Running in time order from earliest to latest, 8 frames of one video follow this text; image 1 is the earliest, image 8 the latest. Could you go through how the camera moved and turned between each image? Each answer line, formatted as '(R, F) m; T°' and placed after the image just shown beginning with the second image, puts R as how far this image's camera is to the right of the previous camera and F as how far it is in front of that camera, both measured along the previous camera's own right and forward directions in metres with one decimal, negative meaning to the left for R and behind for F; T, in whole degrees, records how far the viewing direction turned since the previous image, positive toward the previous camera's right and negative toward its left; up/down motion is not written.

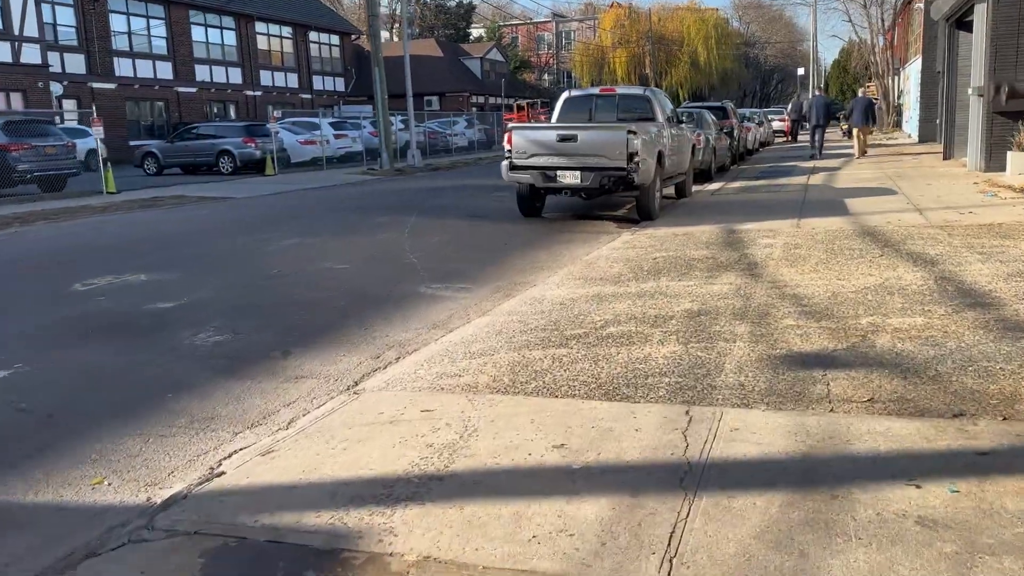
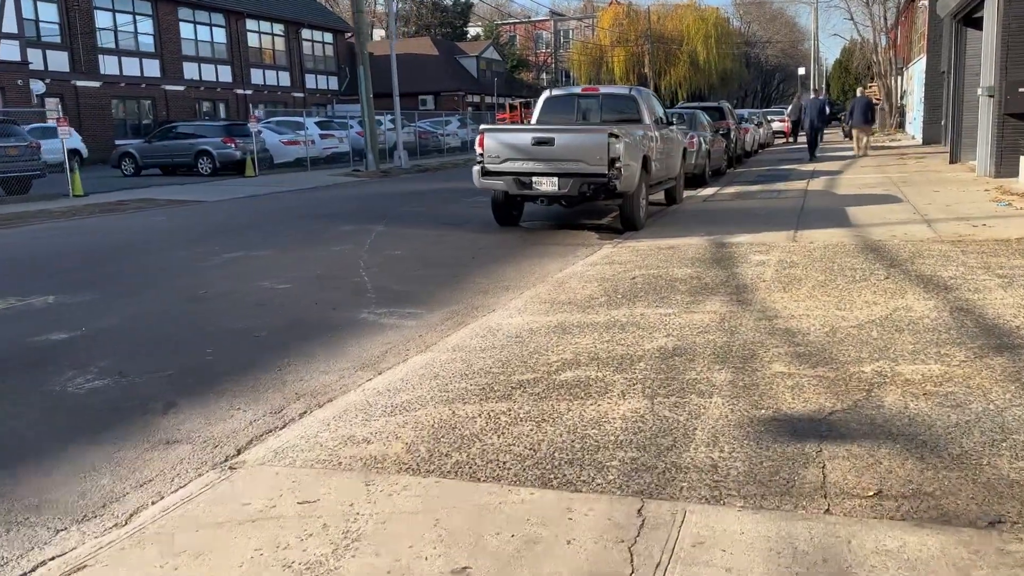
(+0.4, +1.0) m; 0°
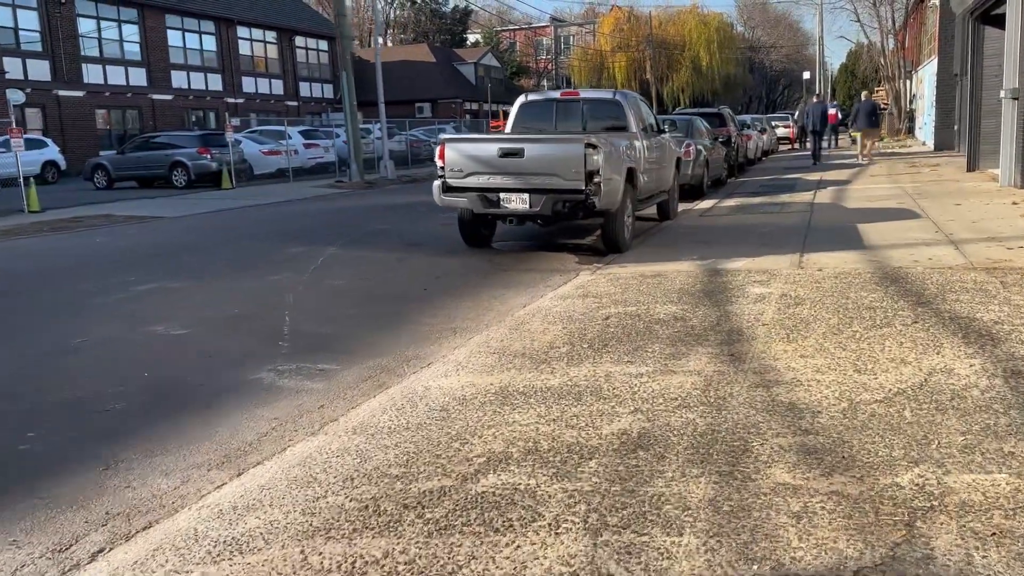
(+0.5, +1.4) m; 0°
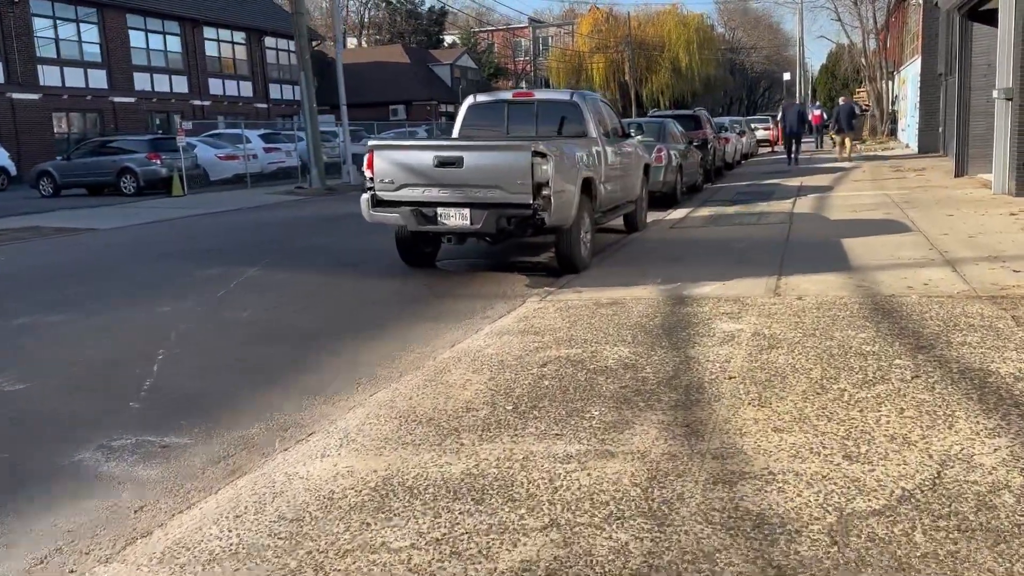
(+0.5, +1.2) m; +1°
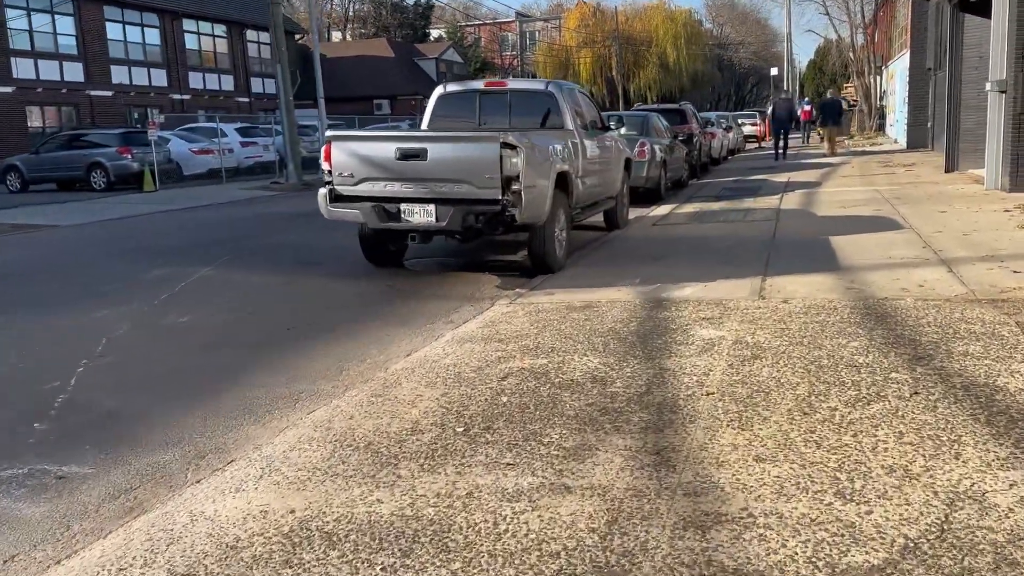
(+0.2, +0.6) m; +1°
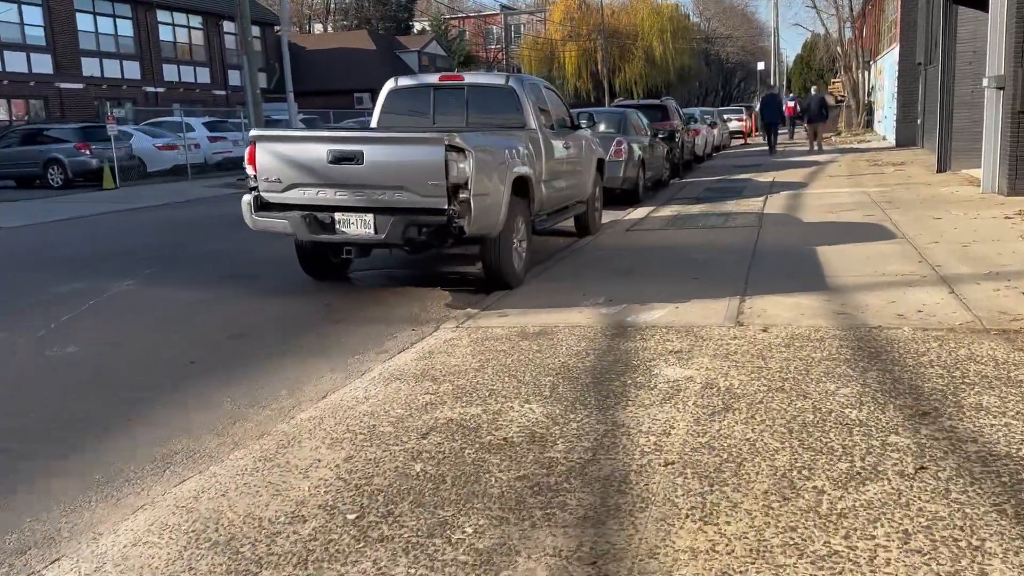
(+0.3, +0.9) m; +1°
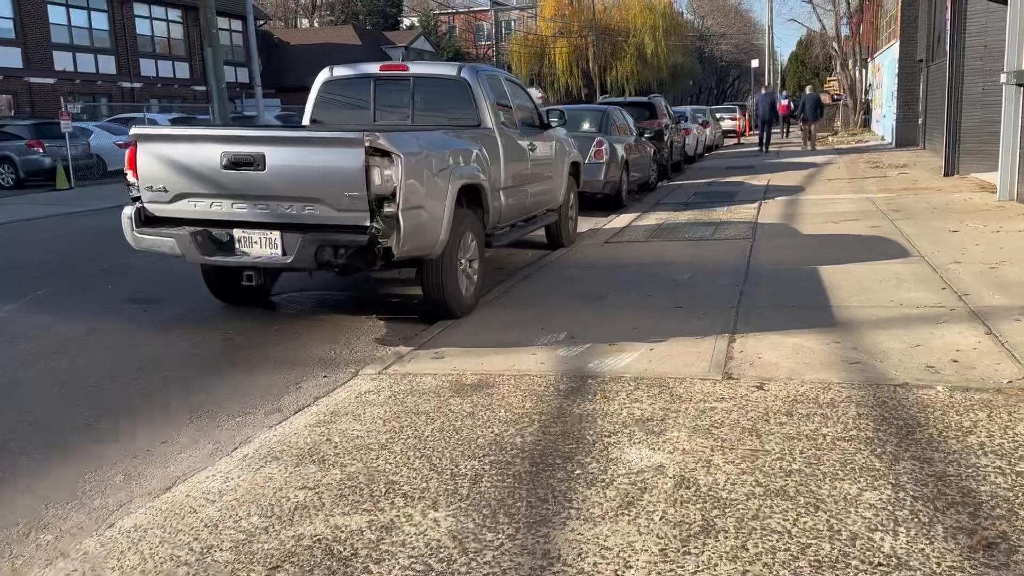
(+0.4, +1.3) m; 0°
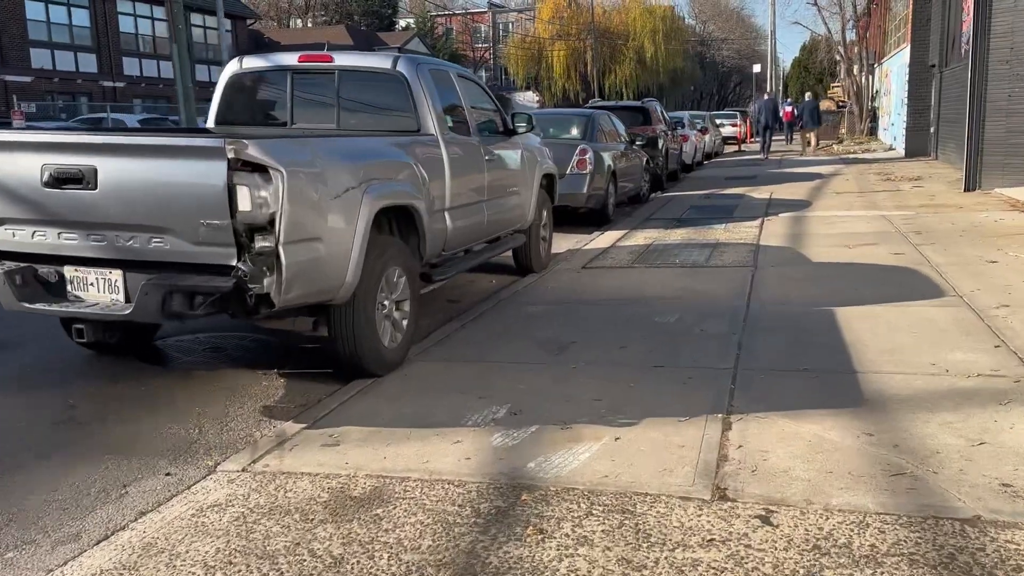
(+0.4, +1.5) m; 0°
